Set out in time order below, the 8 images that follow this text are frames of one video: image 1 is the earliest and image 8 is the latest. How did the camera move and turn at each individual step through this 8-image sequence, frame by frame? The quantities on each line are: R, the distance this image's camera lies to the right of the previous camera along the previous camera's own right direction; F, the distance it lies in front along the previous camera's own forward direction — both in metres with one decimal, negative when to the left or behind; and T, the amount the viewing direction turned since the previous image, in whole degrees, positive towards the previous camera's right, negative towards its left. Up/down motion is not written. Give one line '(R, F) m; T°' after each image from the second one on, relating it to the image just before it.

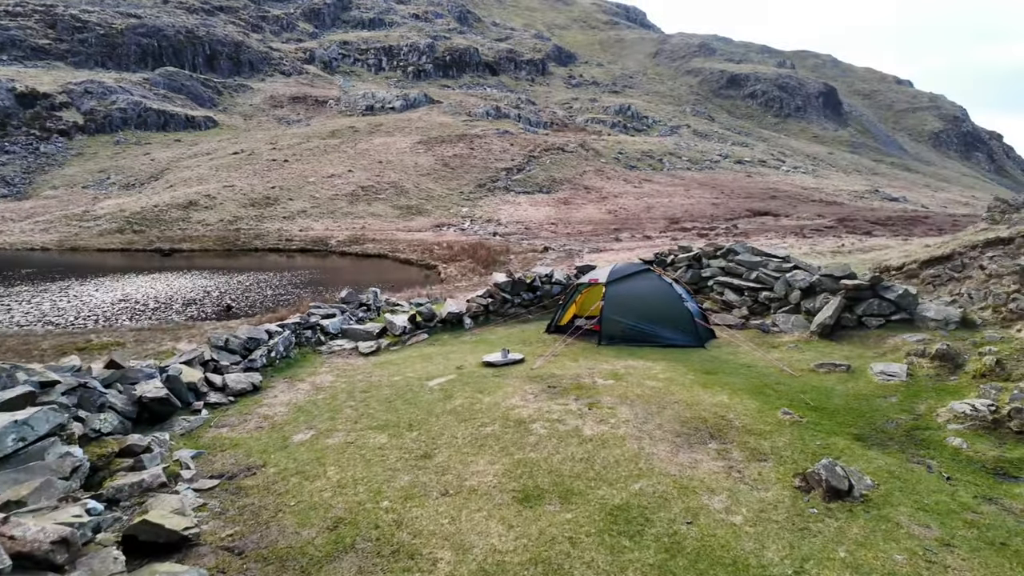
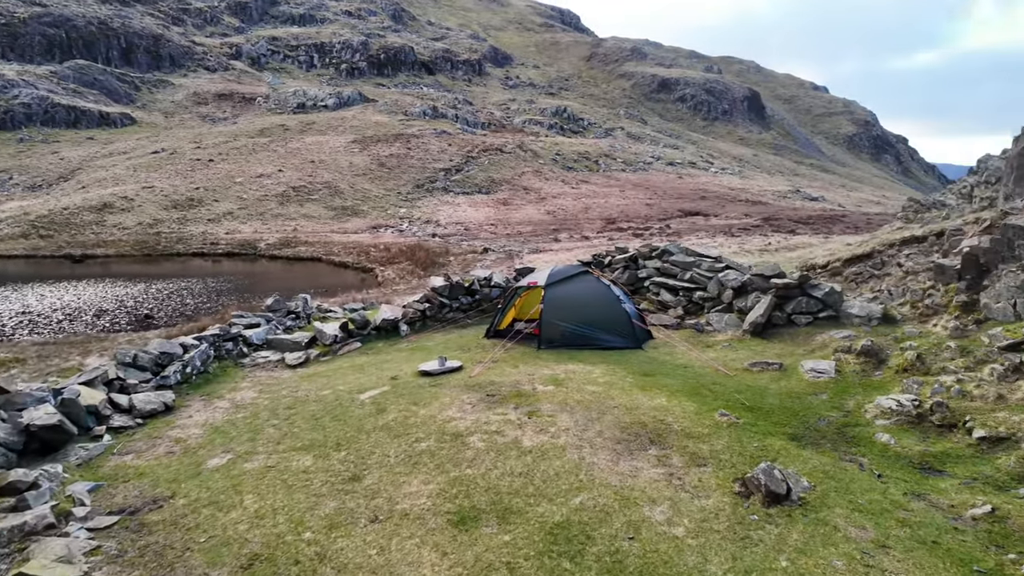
(+0.1, +0.4) m; +6°
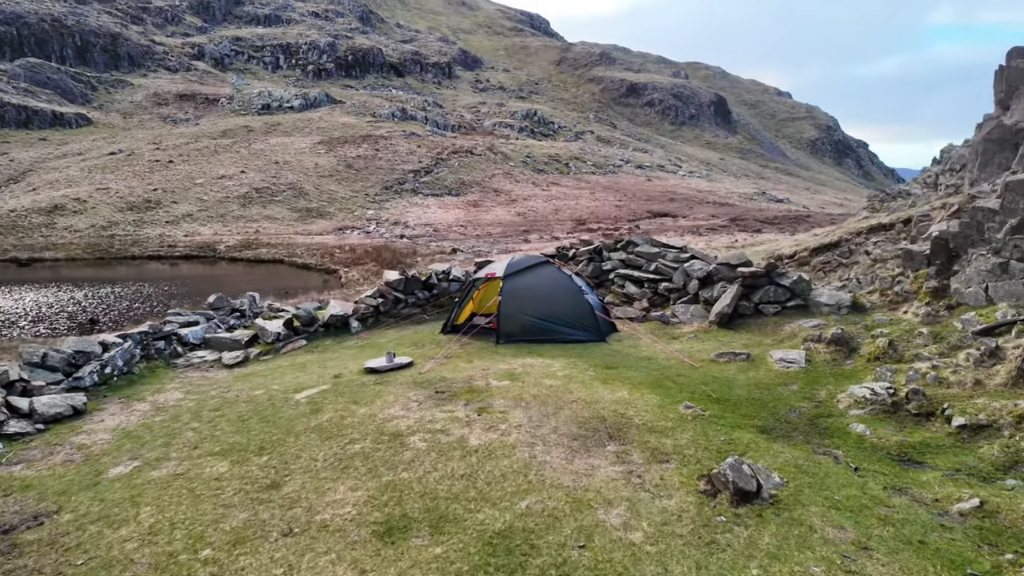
(+0.4, +0.8) m; +3°
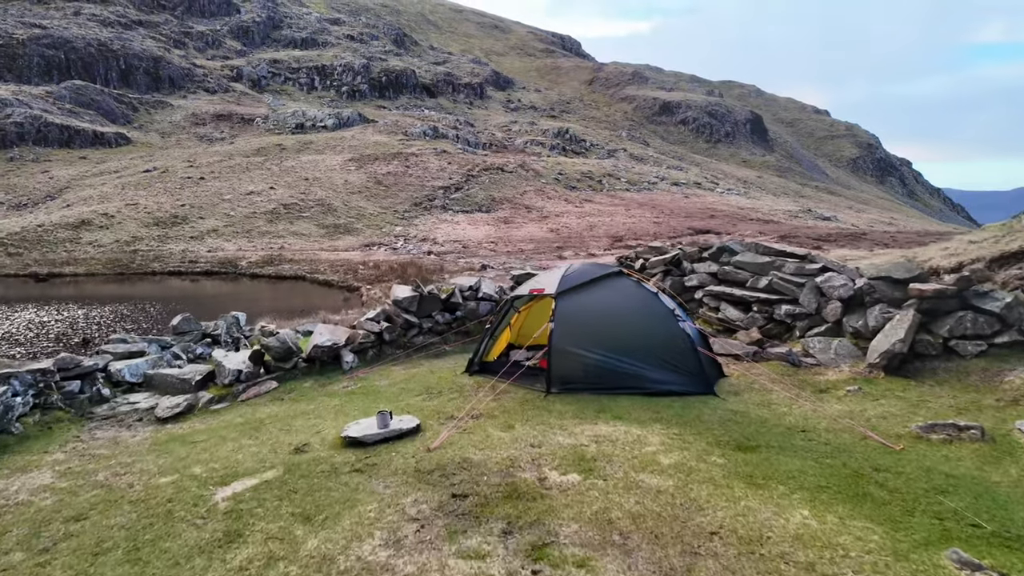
(-0.4, +4.1) m; -3°
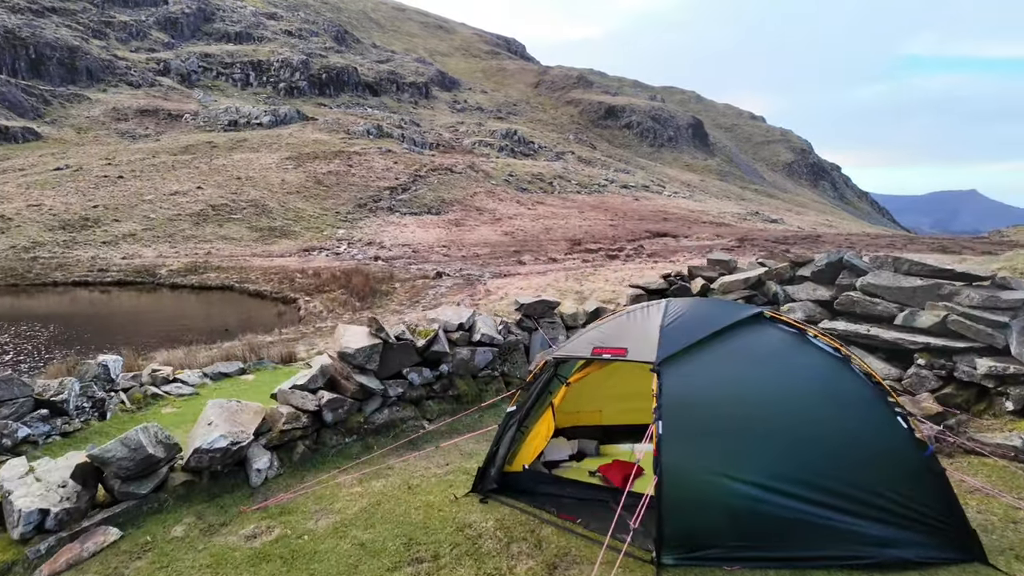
(-0.9, +4.3) m; +5°
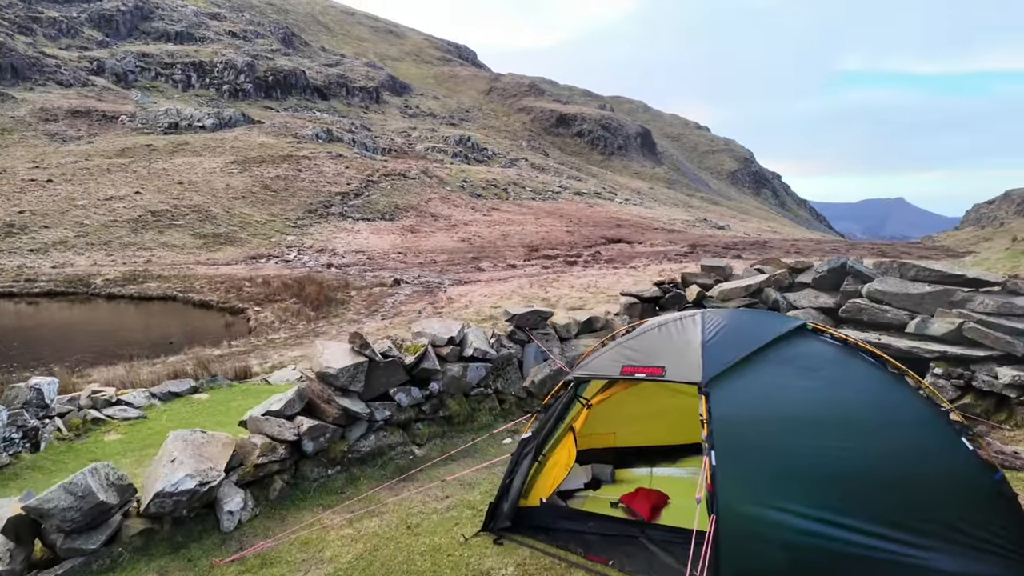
(-0.5, +0.6) m; +5°
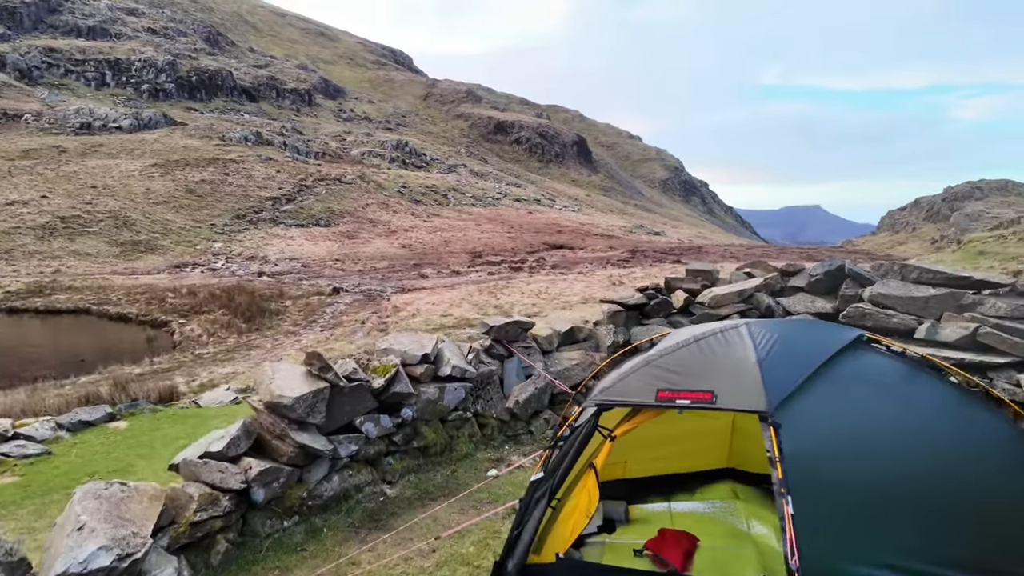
(-0.5, +0.9) m; +6°
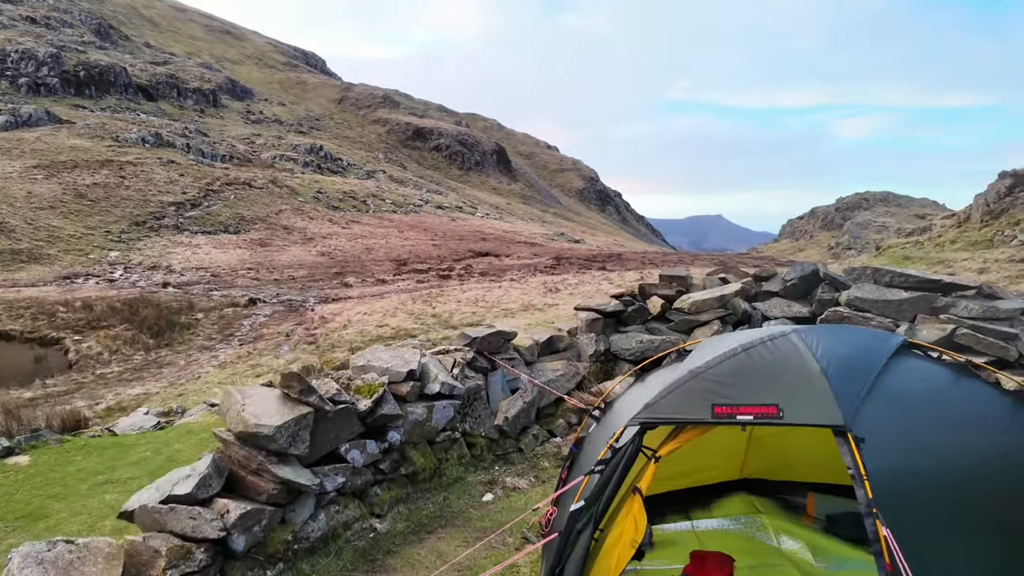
(-0.7, +0.5) m; +8°
